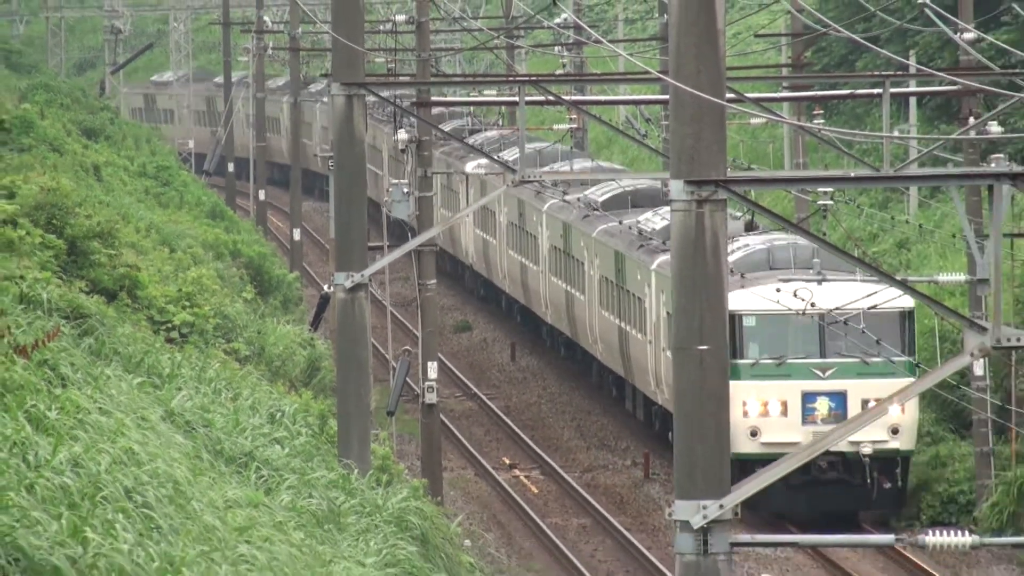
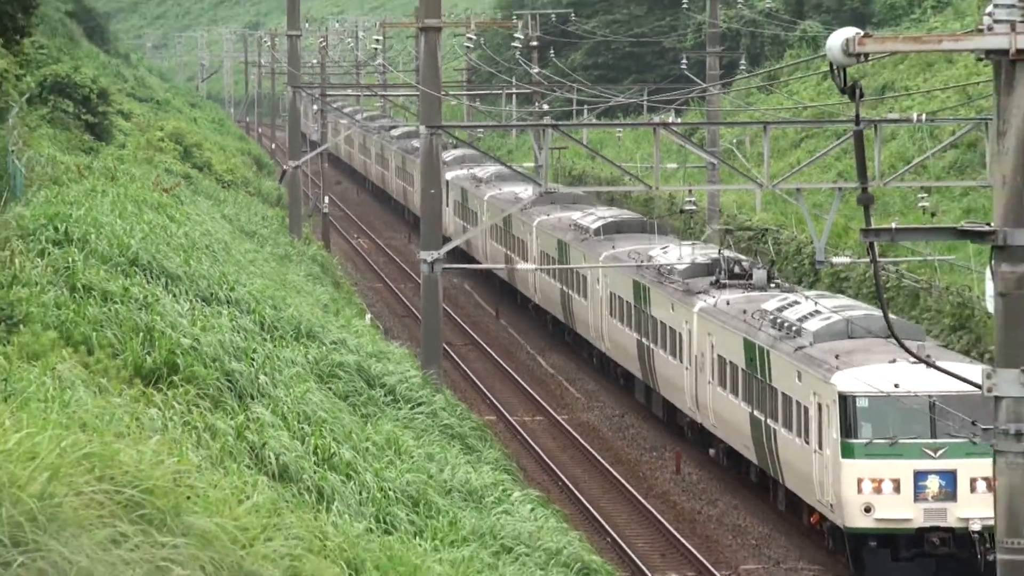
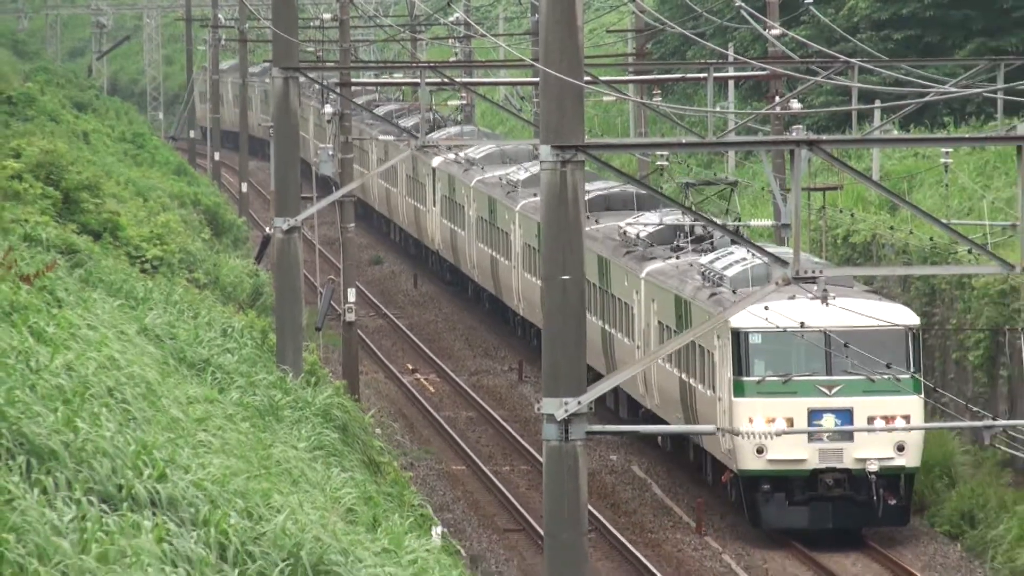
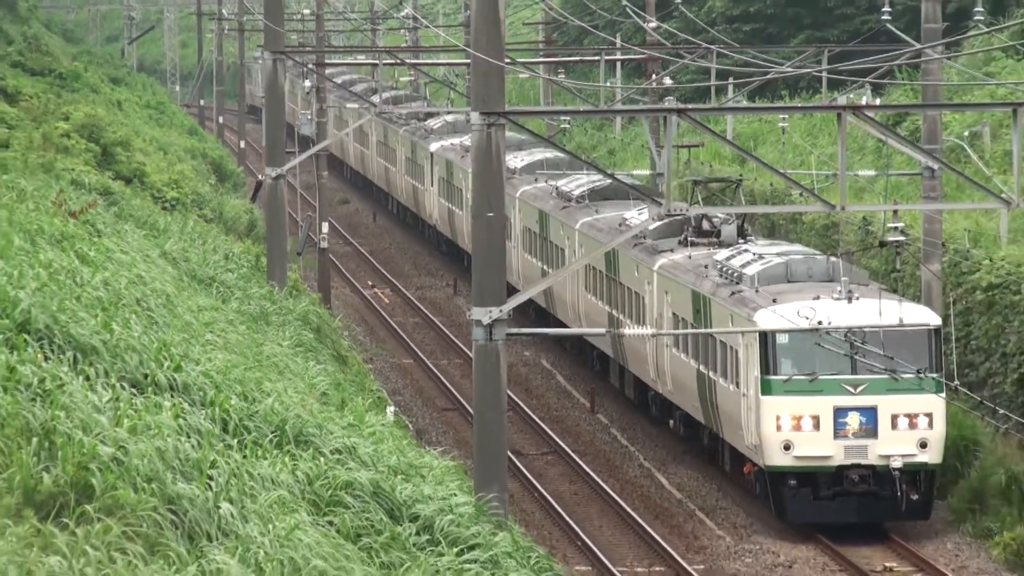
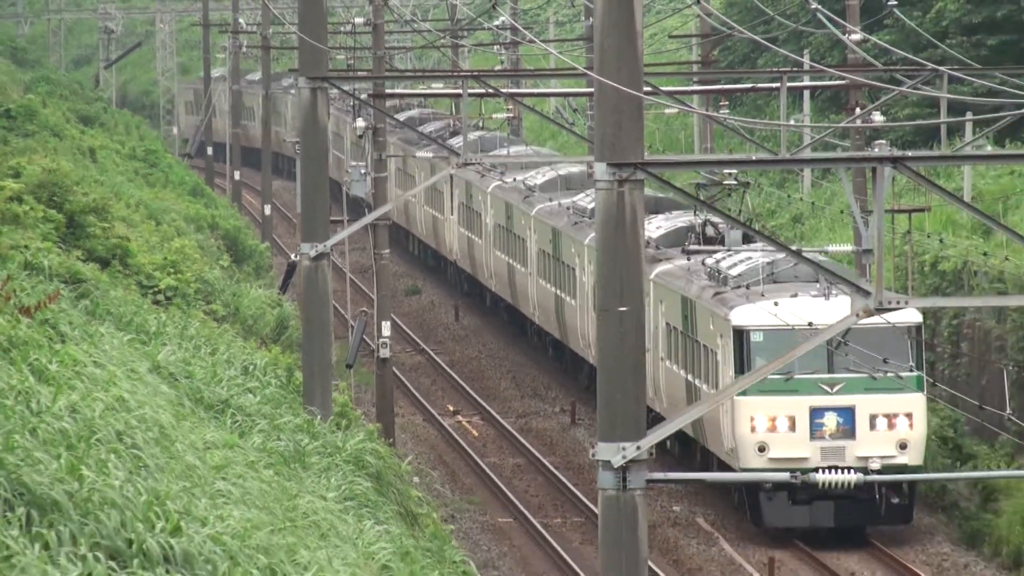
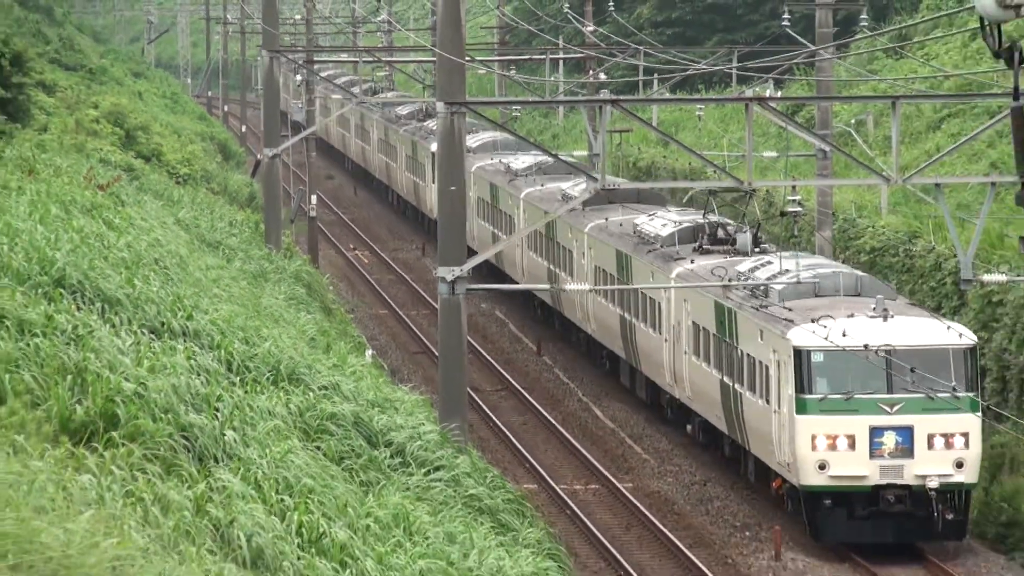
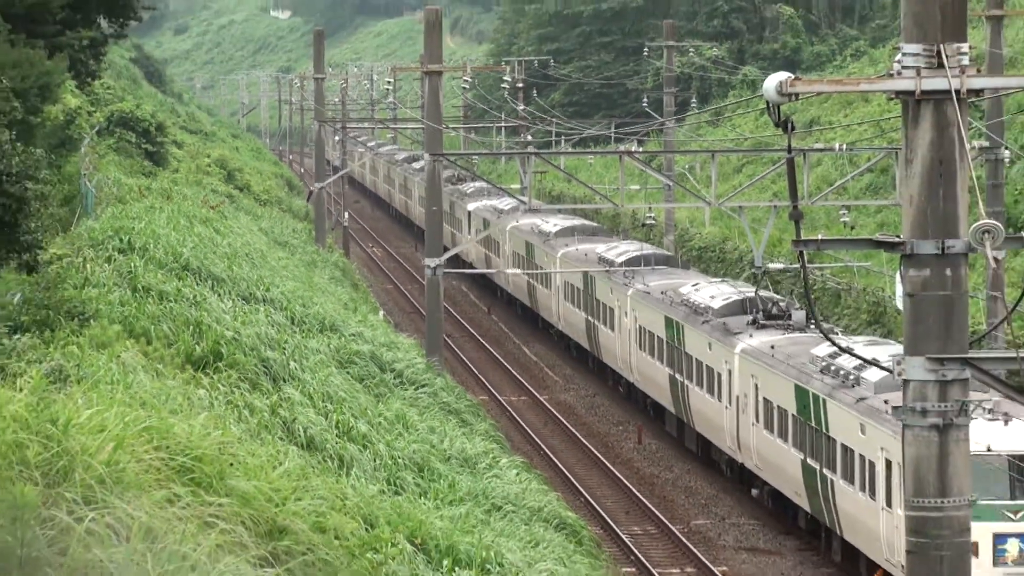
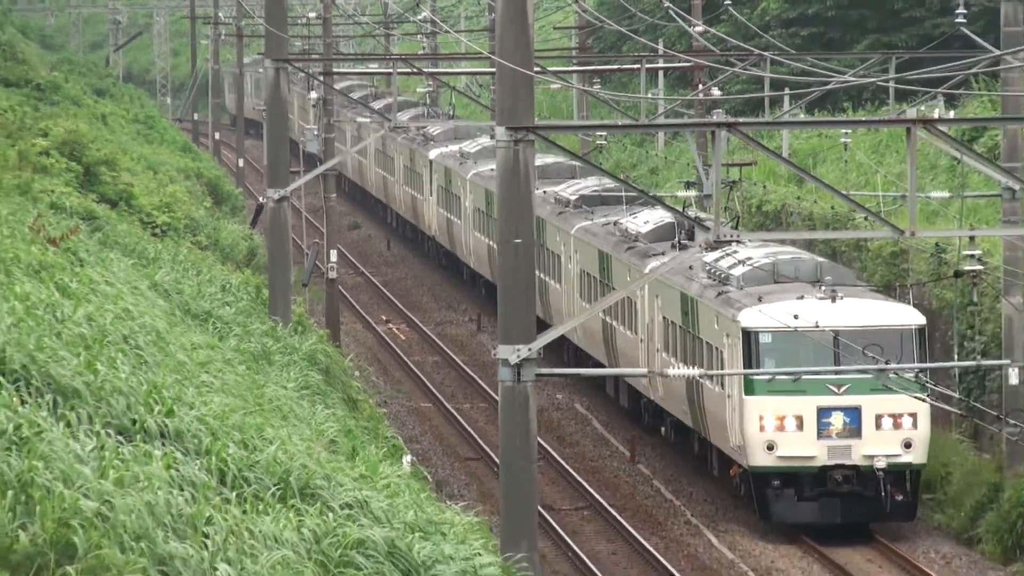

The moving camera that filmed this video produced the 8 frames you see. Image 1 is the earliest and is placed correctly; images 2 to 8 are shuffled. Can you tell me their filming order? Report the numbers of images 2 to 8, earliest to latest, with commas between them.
5, 3, 8, 4, 6, 2, 7
